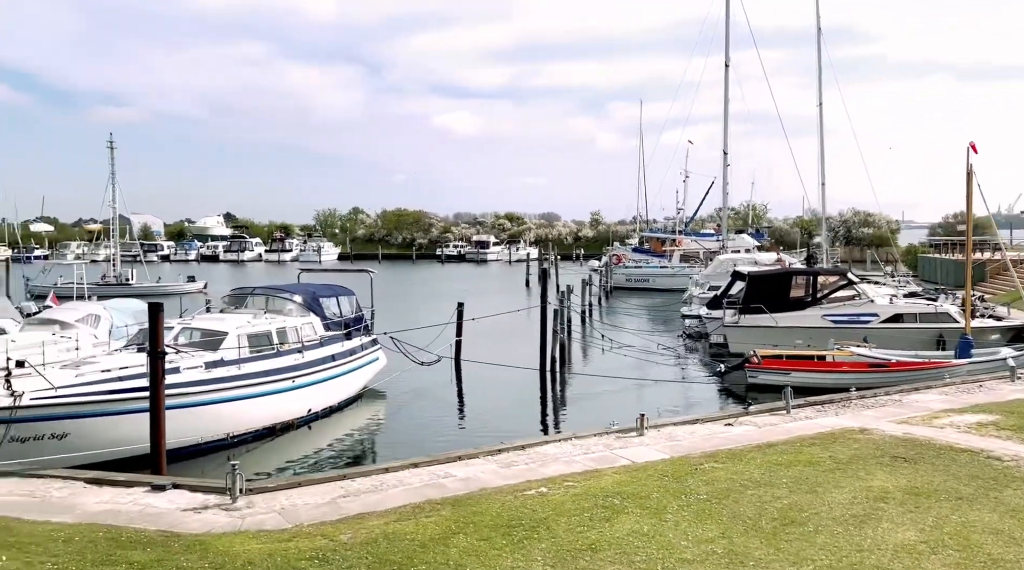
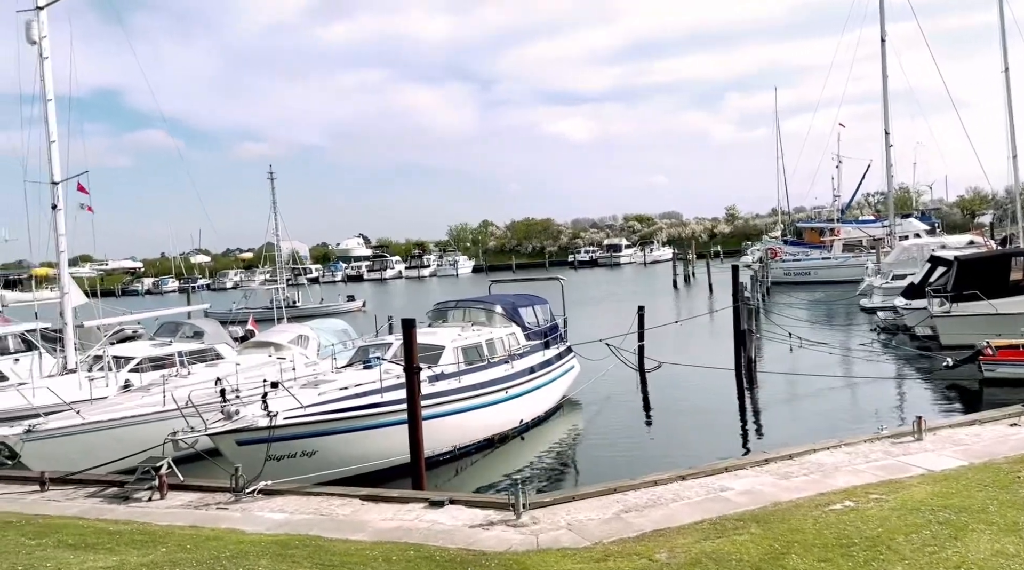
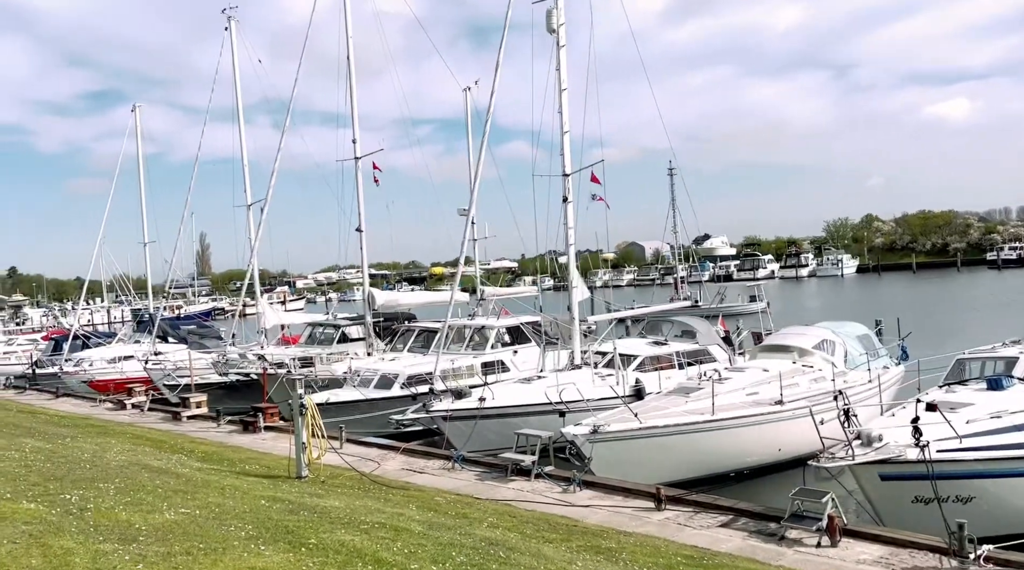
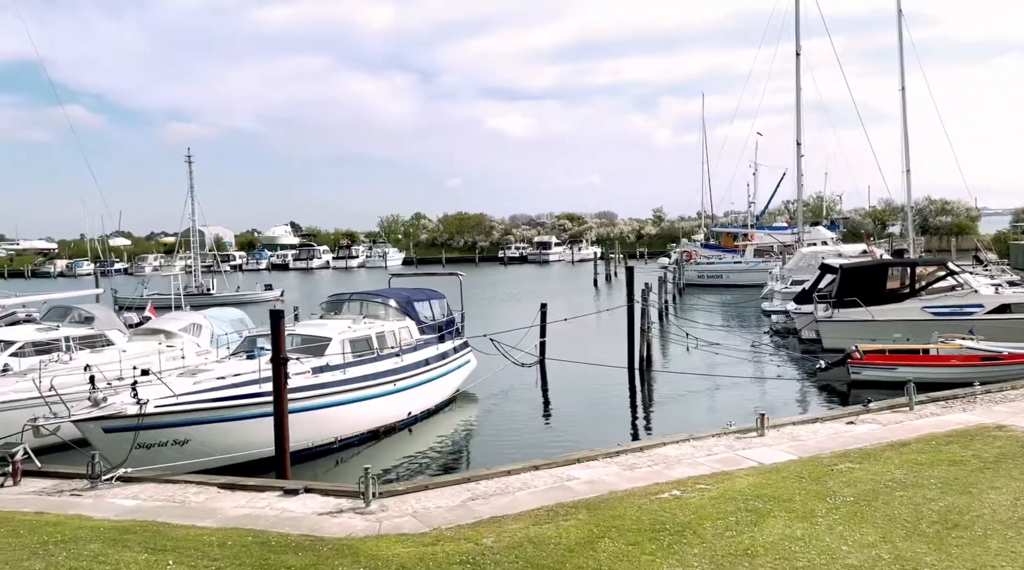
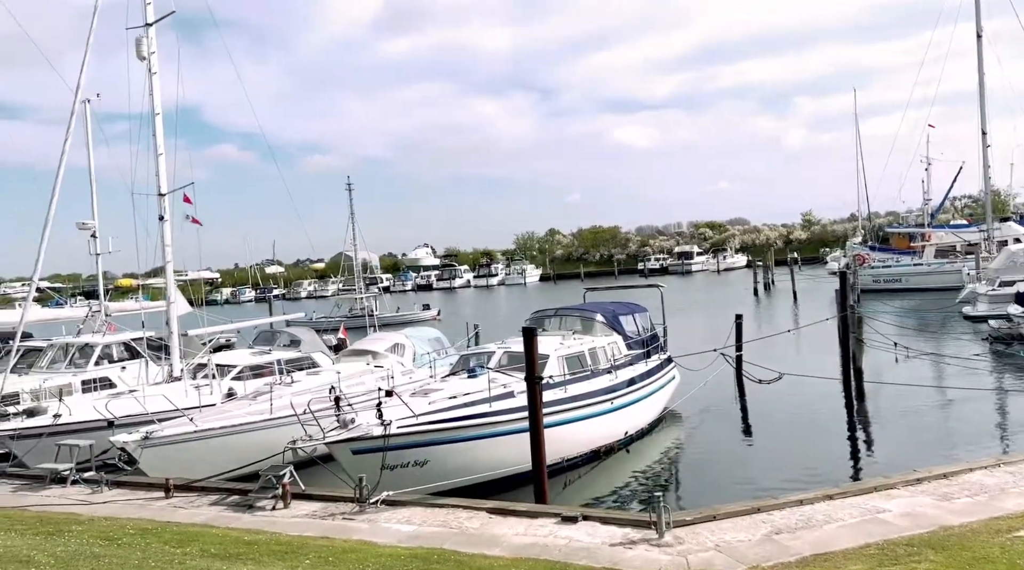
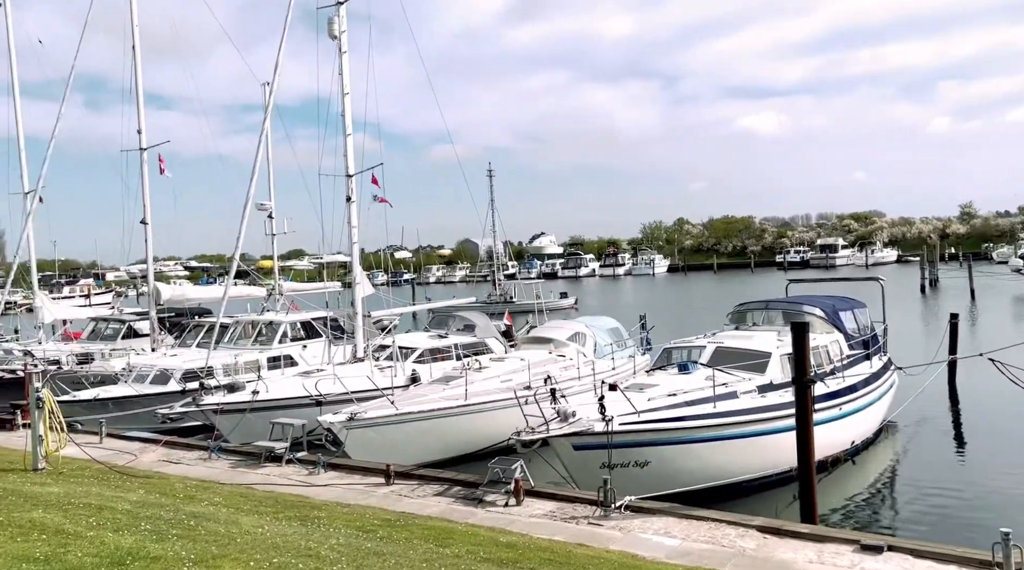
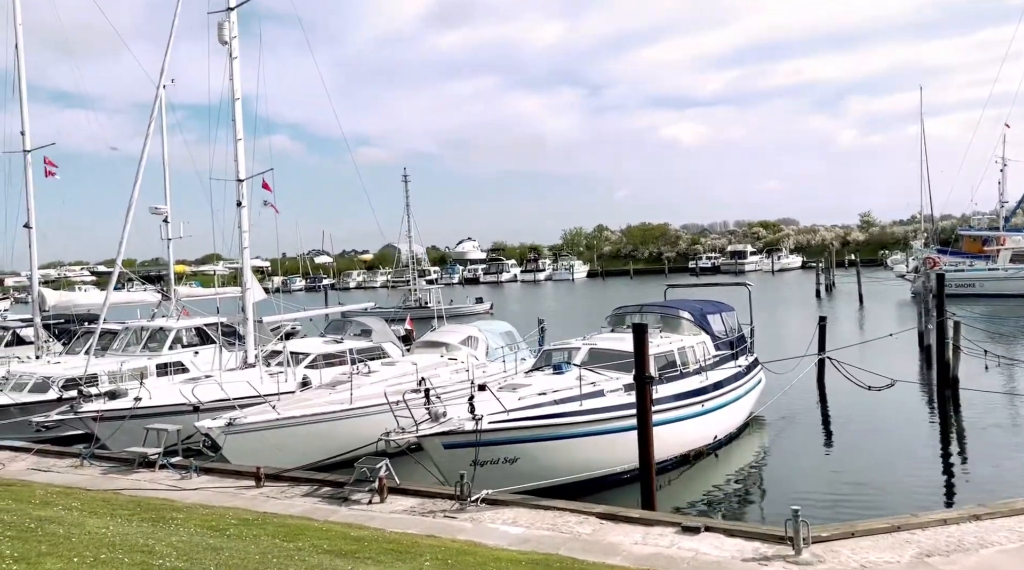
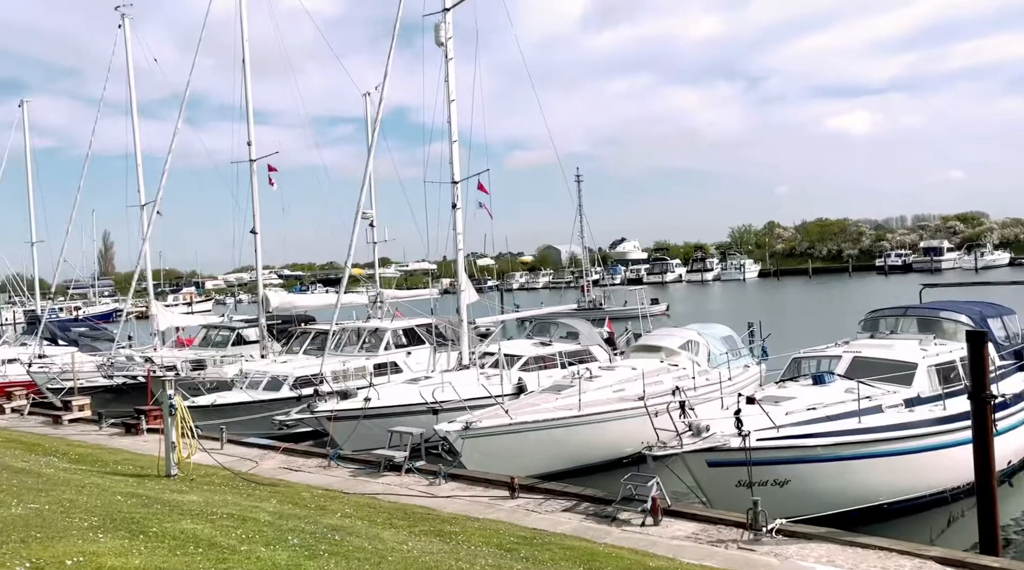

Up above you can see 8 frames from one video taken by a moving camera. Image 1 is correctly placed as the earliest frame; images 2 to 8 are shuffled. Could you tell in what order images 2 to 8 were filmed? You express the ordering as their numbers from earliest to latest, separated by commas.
4, 2, 5, 7, 6, 8, 3
